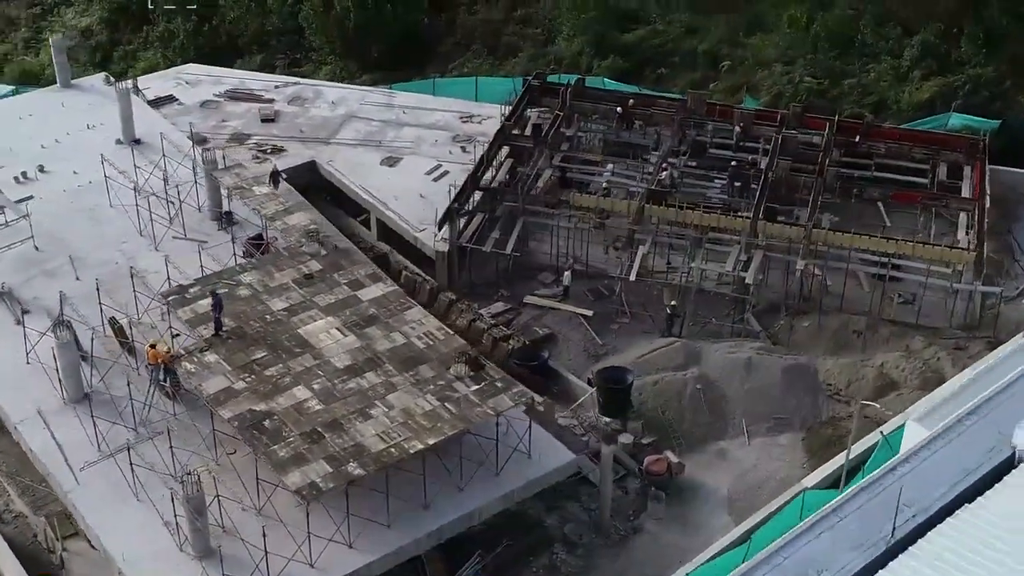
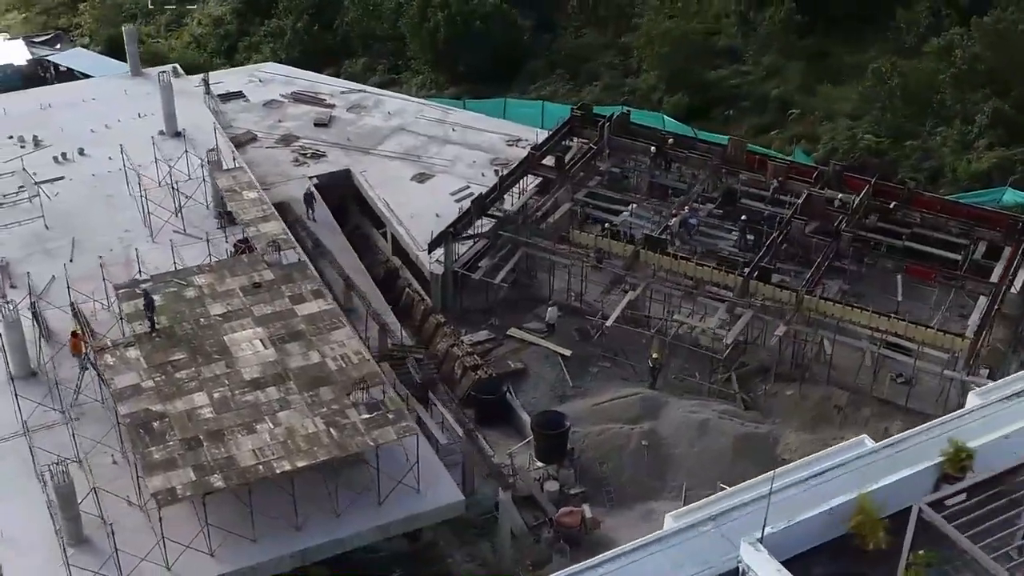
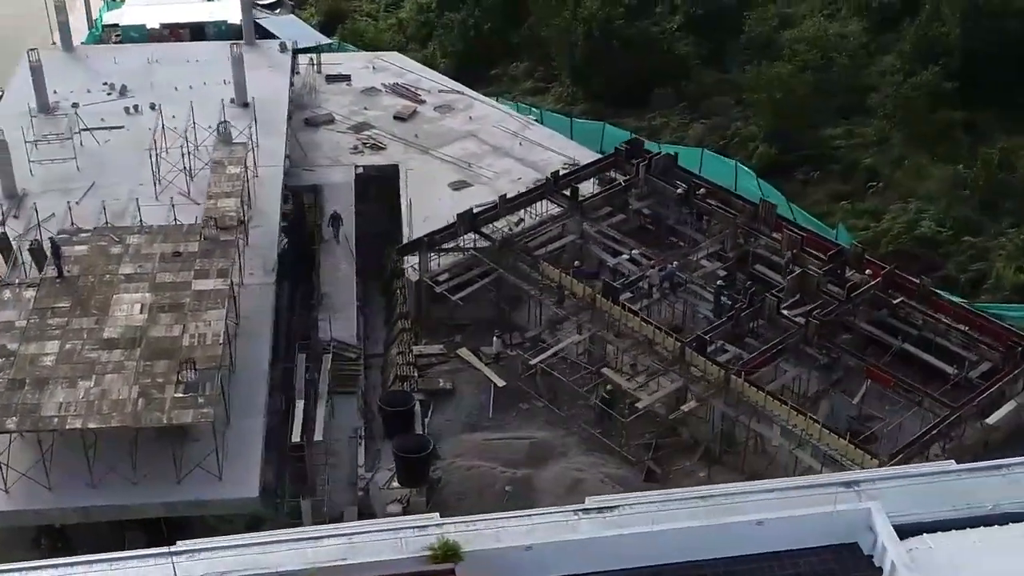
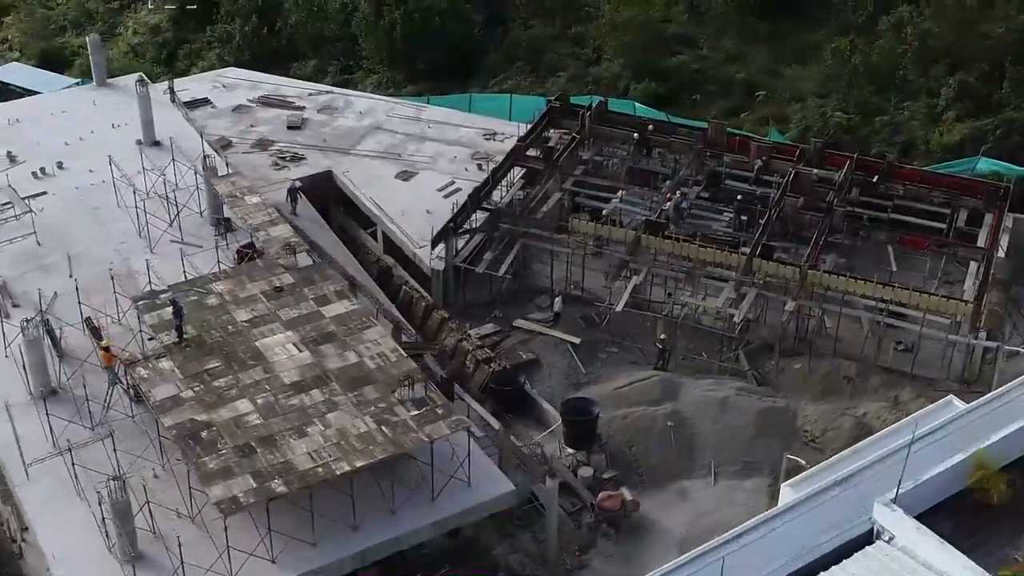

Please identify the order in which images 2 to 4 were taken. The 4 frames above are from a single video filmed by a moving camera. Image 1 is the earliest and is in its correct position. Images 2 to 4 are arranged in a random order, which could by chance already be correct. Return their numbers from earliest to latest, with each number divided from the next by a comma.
4, 2, 3
